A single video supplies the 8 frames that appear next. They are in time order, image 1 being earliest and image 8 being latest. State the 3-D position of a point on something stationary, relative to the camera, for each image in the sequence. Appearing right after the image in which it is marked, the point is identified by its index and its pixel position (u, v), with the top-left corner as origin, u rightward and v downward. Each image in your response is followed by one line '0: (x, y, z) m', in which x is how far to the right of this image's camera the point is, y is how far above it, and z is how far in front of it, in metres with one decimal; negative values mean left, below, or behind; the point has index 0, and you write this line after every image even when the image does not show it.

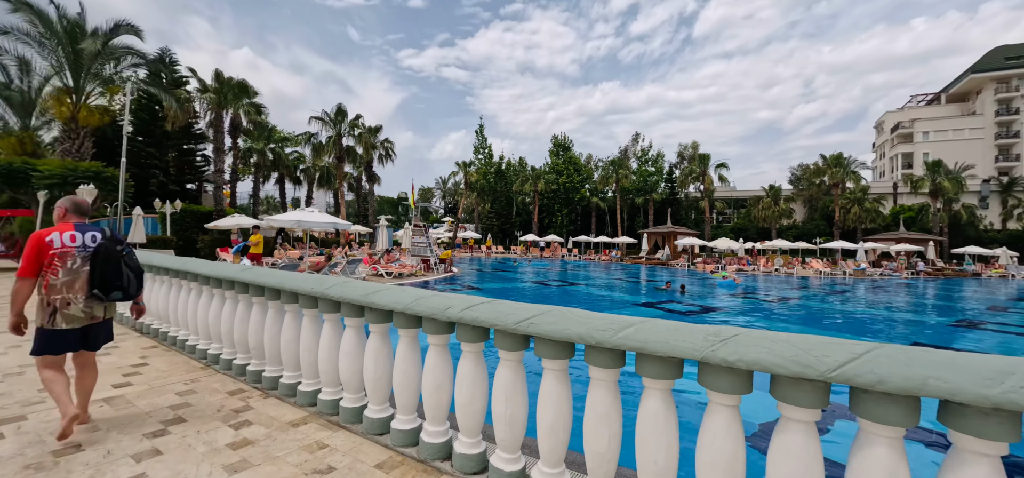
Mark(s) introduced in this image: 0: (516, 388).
0: (0.0, -0.9, +2.6) m
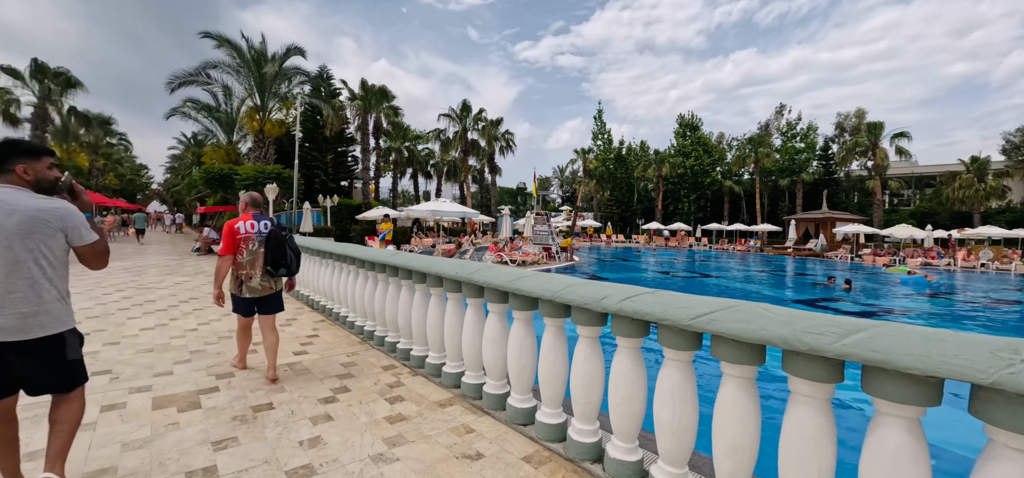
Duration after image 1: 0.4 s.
0: (+0.9, -0.8, +2.2) m
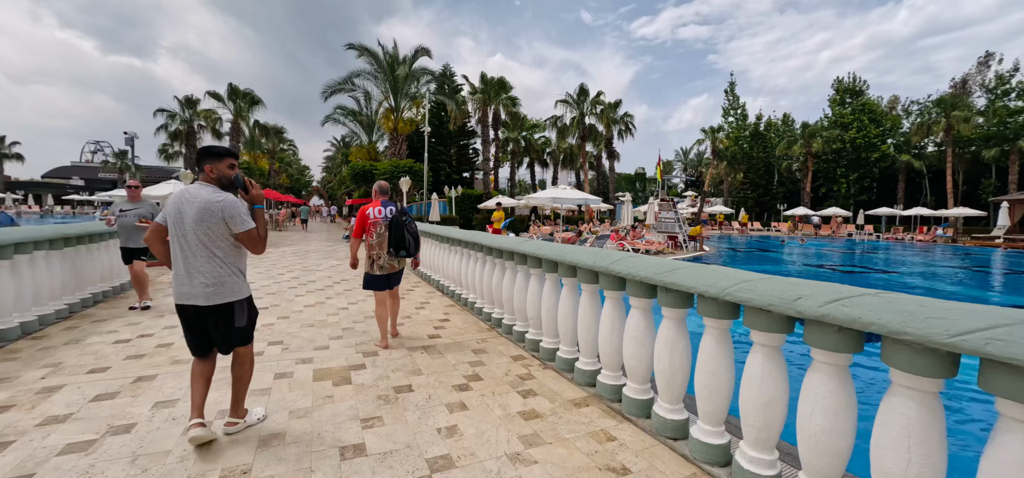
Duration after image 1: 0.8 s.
0: (+1.6, -0.7, +1.6) m
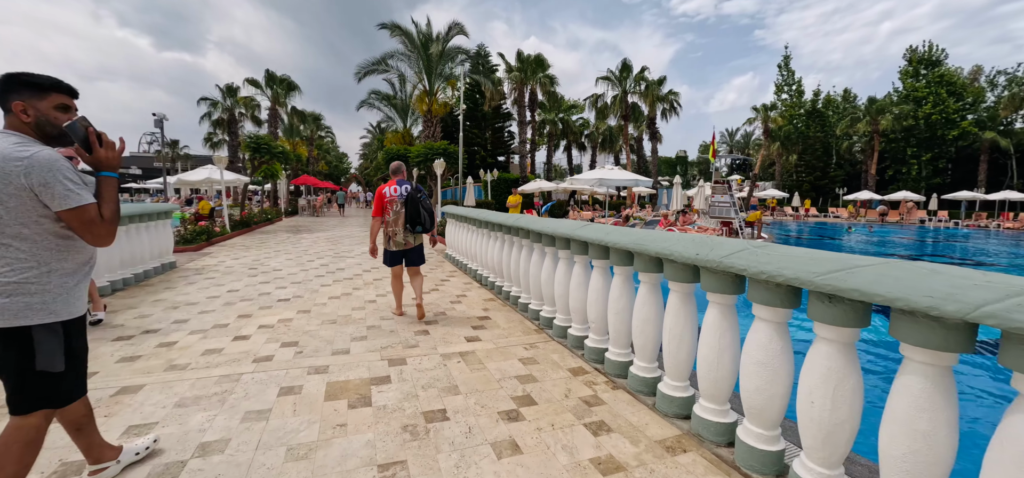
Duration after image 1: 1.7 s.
0: (+1.8, -0.7, +0.7) m
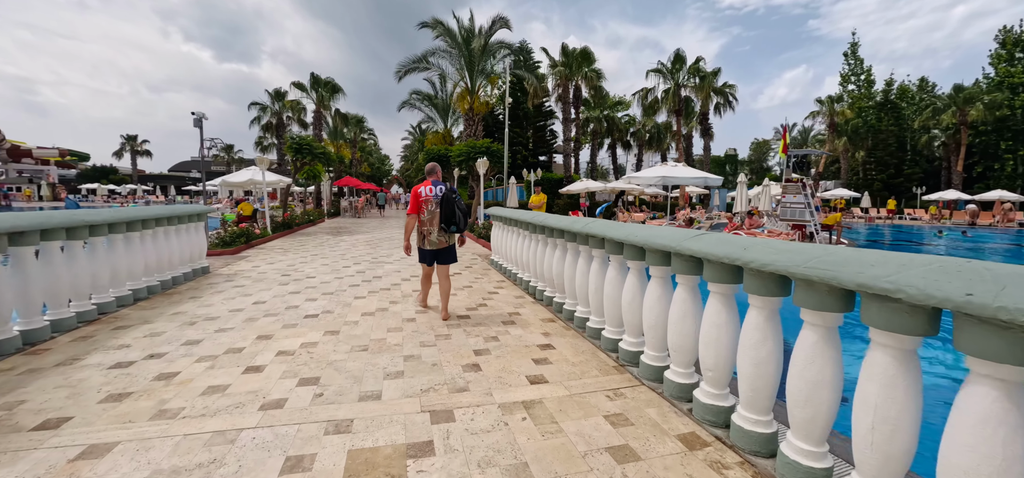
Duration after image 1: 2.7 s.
0: (+2.1, -0.8, -0.3) m
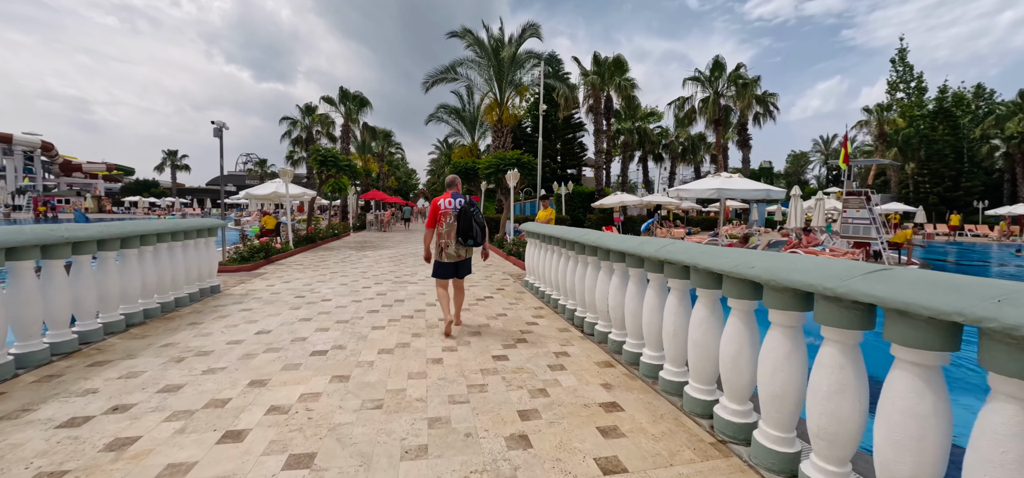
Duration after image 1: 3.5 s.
0: (+2.2, -0.8, -1.1) m
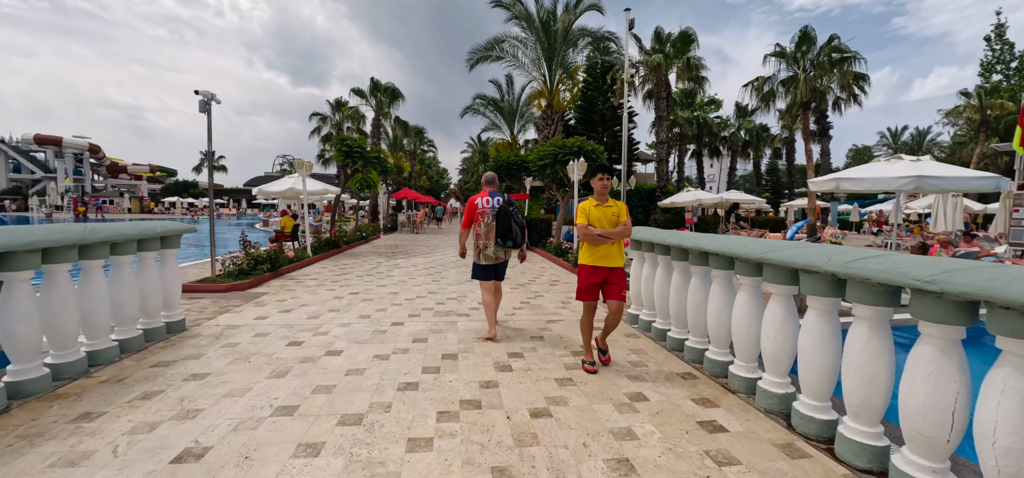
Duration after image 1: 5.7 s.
0: (+2.7, -1.0, -3.3) m
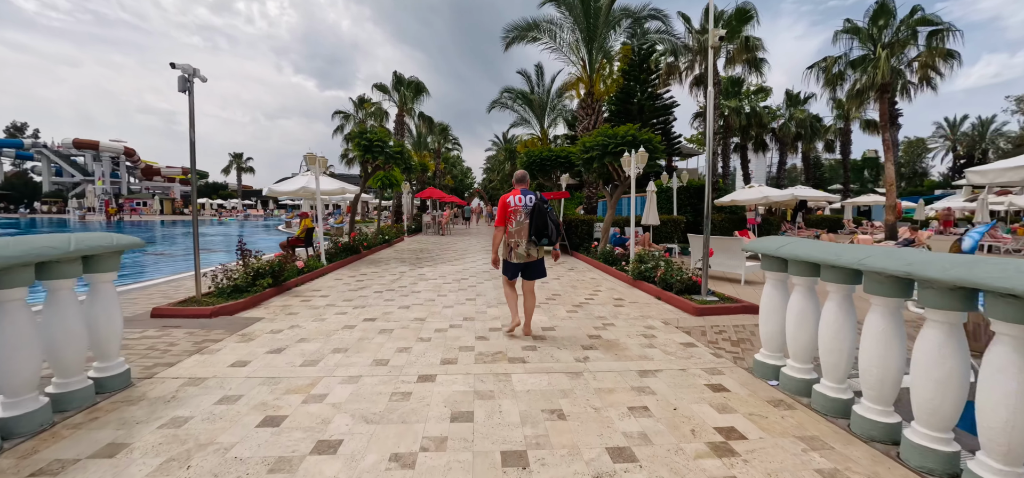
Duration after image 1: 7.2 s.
0: (+2.8, -1.1, -4.7) m
